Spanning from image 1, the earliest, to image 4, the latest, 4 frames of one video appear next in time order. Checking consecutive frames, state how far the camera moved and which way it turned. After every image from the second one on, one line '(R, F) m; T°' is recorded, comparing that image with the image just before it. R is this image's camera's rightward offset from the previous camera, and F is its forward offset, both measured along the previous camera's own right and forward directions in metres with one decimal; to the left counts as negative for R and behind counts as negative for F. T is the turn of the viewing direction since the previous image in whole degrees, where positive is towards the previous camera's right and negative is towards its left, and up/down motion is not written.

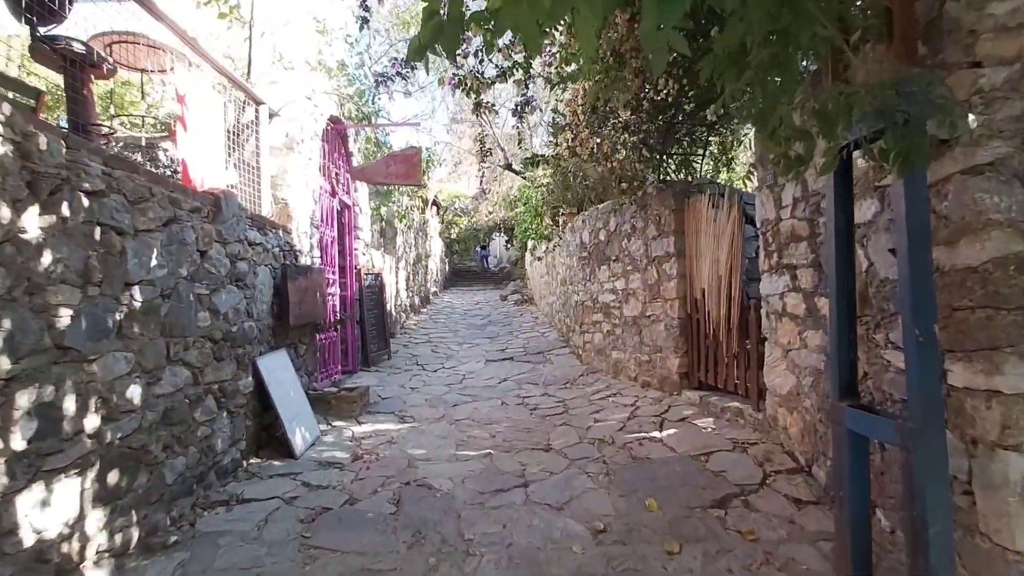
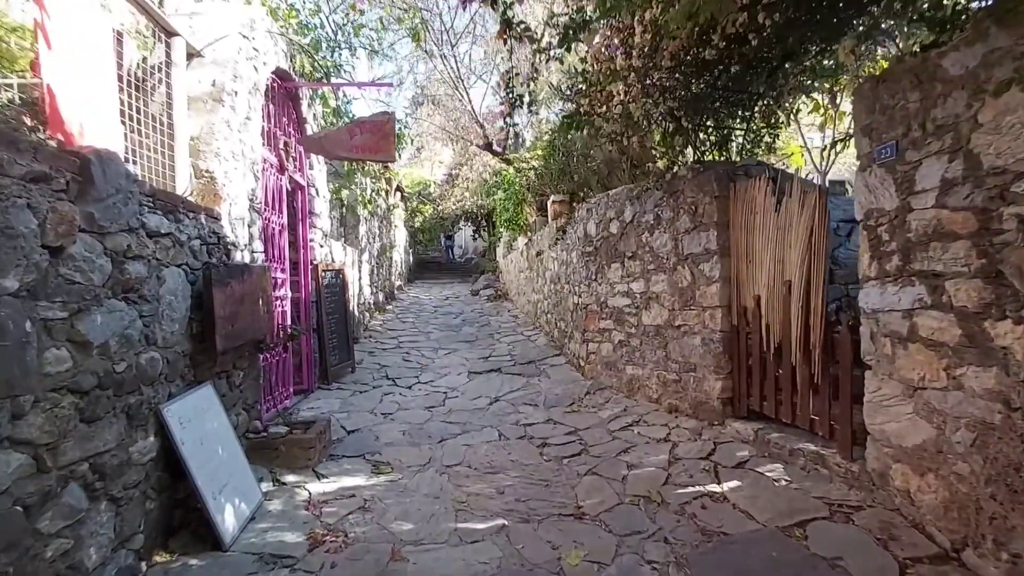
(-0.3, +1.0) m; +5°
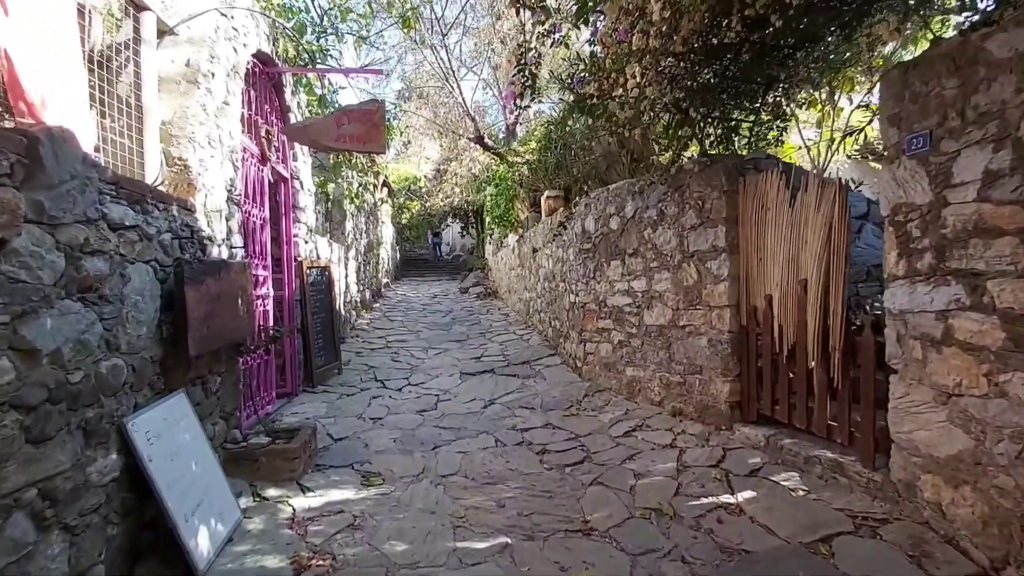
(-0.1, +0.2) m; +2°
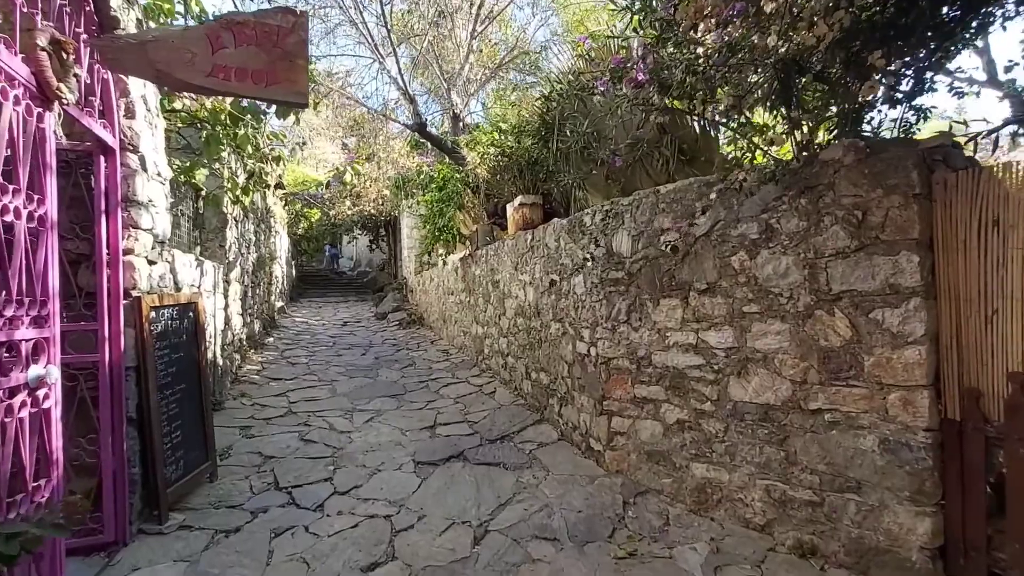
(-0.6, +1.8) m; +11°
